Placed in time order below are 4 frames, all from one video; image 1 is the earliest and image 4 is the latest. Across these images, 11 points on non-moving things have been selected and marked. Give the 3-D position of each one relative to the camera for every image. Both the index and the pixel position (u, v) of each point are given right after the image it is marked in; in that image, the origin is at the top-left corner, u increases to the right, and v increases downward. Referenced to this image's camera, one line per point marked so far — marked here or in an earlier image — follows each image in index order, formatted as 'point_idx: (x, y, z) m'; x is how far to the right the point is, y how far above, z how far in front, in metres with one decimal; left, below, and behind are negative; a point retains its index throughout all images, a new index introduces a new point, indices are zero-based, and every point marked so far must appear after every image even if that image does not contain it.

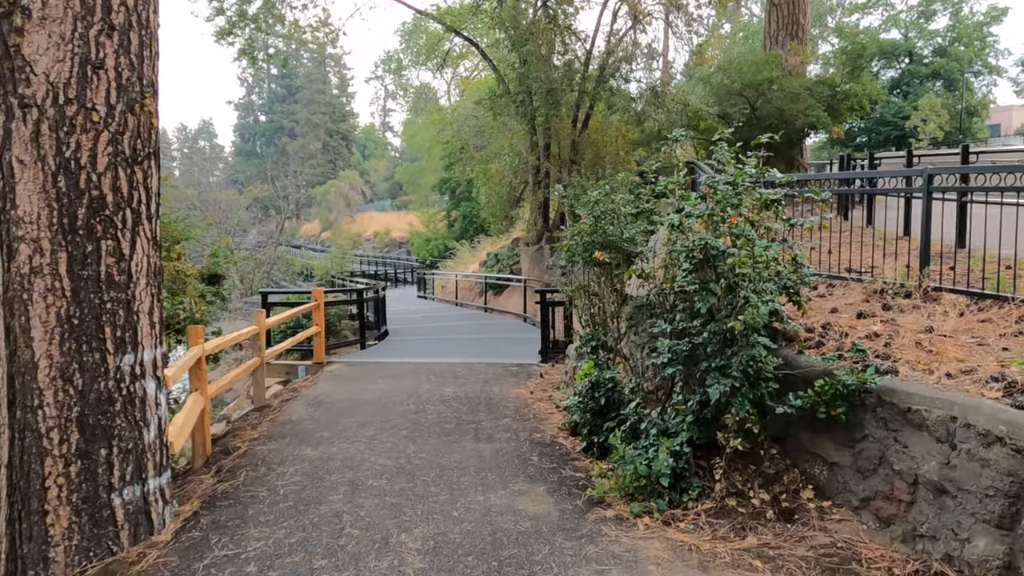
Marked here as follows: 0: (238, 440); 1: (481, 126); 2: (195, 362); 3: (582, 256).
0: (-2.2, -1.2, +5.9) m
1: (-0.8, +4.1, +19.2) m
2: (-2.3, -0.5, +5.4) m
3: (+0.5, +0.2, +5.5) m
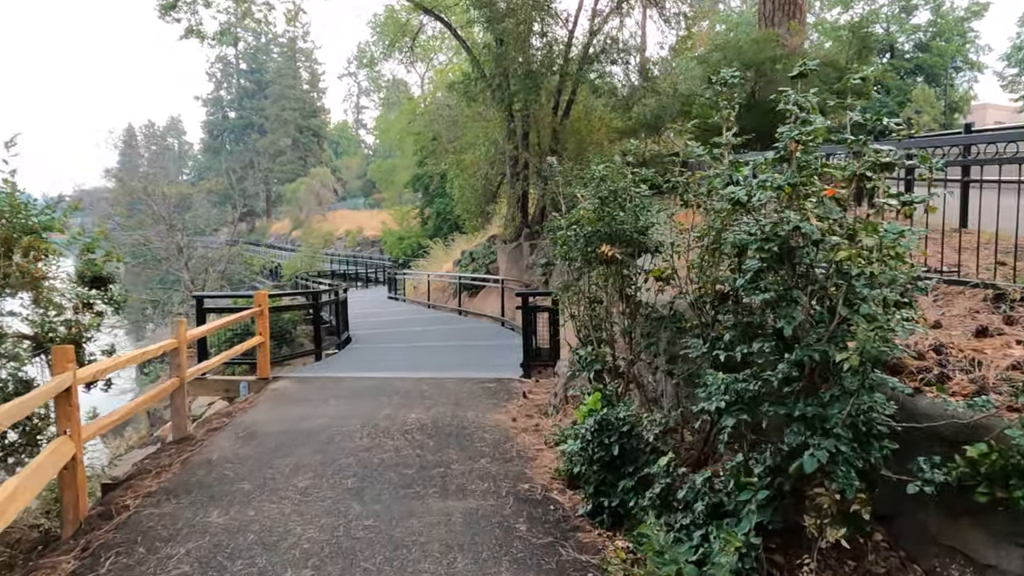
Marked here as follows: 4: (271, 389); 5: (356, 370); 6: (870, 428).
0: (-2.3, -1.2, +4.5) m
1: (-1.4, +4.0, +17.8) m
2: (-2.4, -0.6, +4.0) m
3: (+0.4, +0.2, +4.2) m
4: (-2.6, -1.1, +8.1) m
5: (-1.8, -1.0, +8.9) m
6: (+1.2, -0.5, +2.5) m
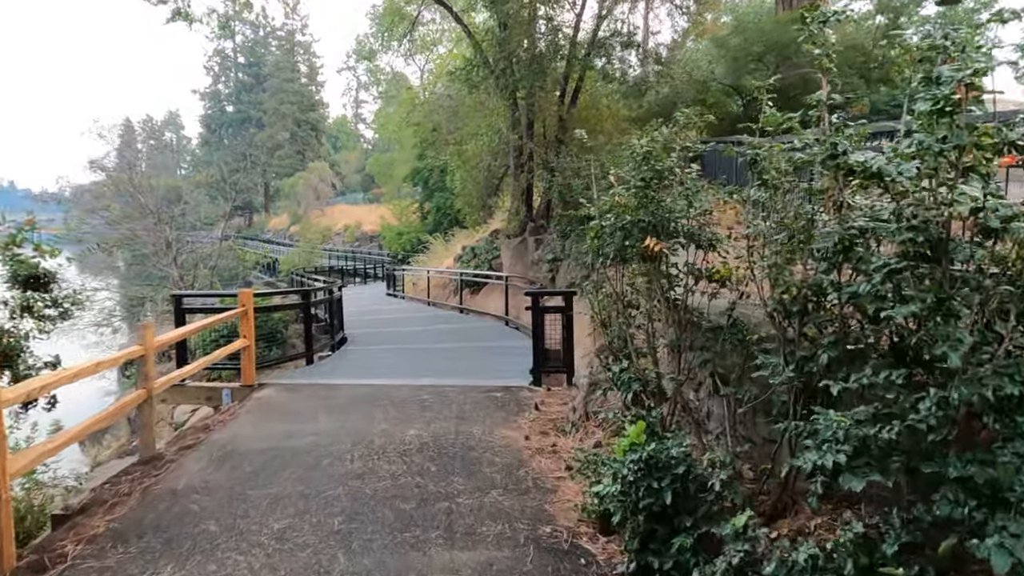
0: (-2.2, -1.2, +3.8) m
1: (-1.3, +4.1, +17.1) m
2: (-2.3, -0.6, +3.3) m
3: (+0.5, +0.2, +3.4) m
4: (-2.5, -1.1, +7.3) m
5: (-1.8, -0.9, +8.2) m
6: (+1.3, -0.5, +1.7) m
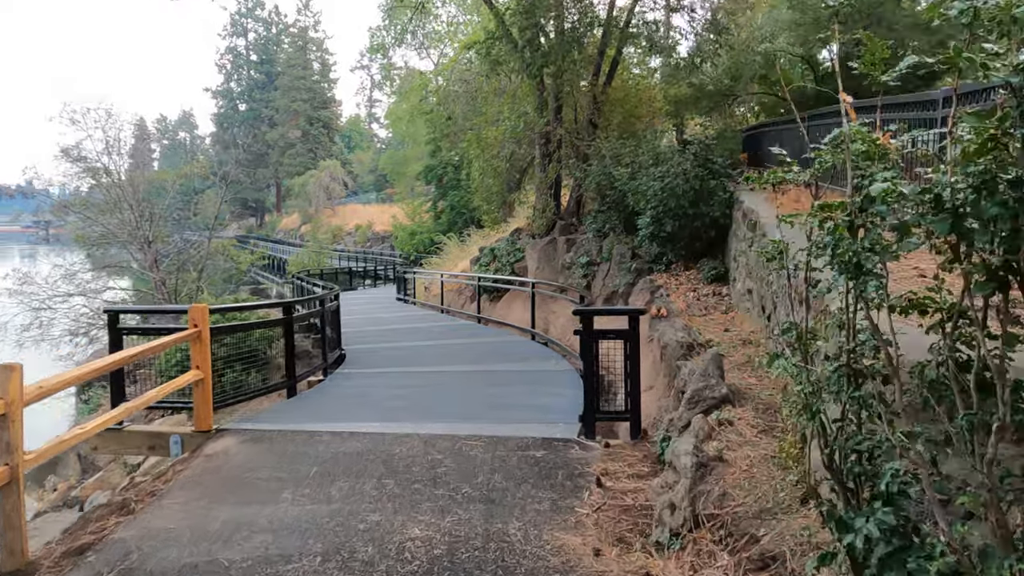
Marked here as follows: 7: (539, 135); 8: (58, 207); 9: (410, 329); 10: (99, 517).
0: (-1.9, -1.3, +1.8) m
1: (-0.8, +4.0, +15.1) m
2: (-2.1, -0.7, +1.3) m
3: (+0.7, +0.1, +1.4) m
4: (-2.2, -1.2, +5.4) m
5: (-1.4, -1.1, +6.2) m
6: (+1.5, -0.6, -0.3) m
7: (+0.5, +2.7, +13.2) m
8: (-9.3, +1.6, +15.5) m
9: (-1.8, -0.7, +13.3) m
10: (-2.4, -1.3, +4.4) m
